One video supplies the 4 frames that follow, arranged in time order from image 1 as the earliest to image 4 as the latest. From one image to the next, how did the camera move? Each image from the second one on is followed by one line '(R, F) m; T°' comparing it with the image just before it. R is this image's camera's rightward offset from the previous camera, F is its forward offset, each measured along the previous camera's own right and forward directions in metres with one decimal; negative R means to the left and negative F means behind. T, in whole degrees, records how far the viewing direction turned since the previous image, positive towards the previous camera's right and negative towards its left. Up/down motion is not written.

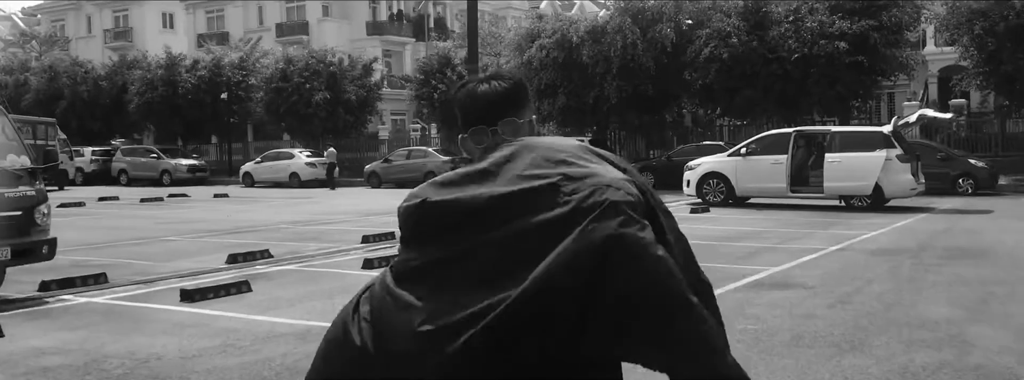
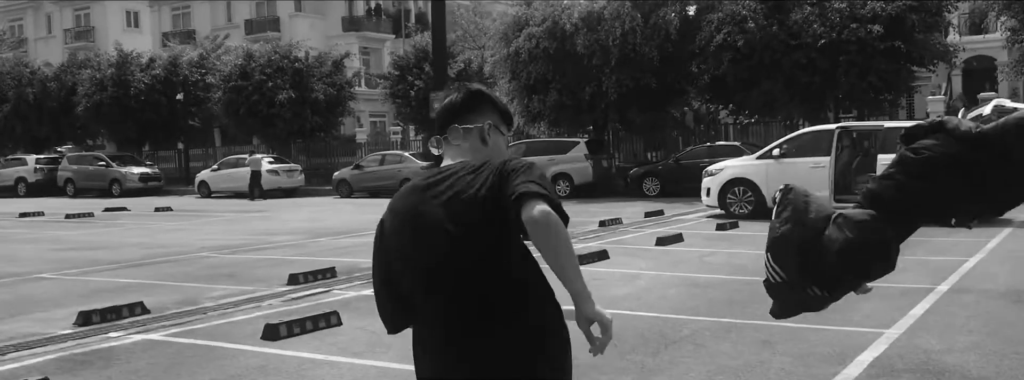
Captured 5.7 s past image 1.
(+0.1, +3.4) m; +1°
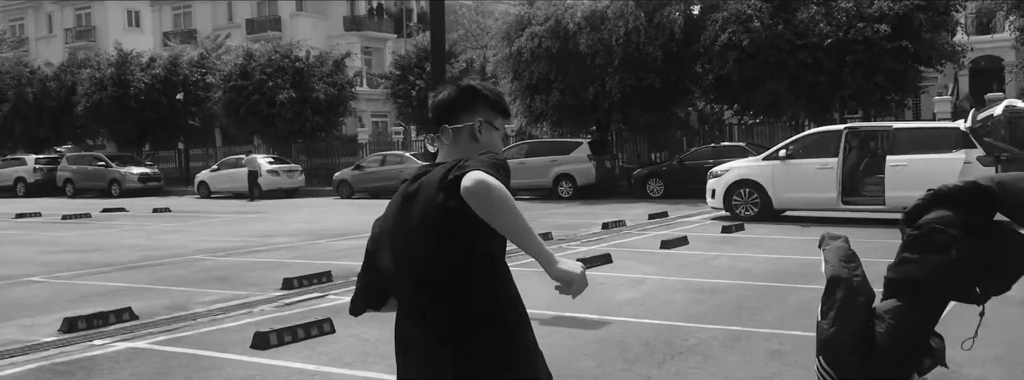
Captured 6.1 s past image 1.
(0.0, +0.3) m; 0°
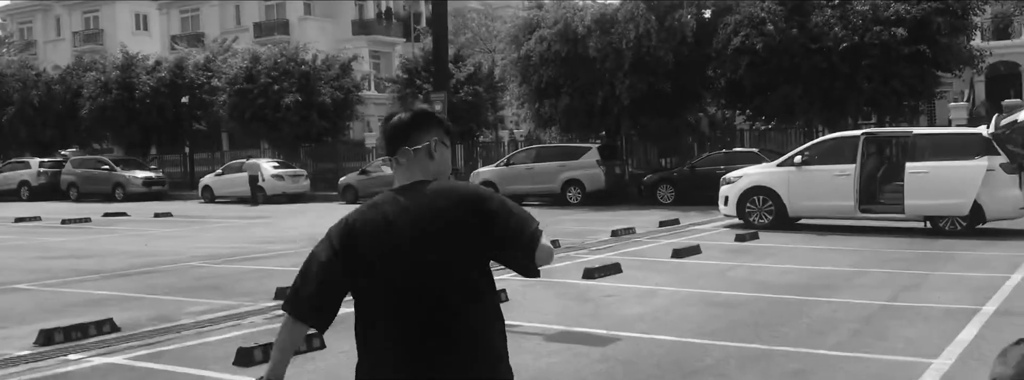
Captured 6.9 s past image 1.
(0.0, +0.4) m; -1°
